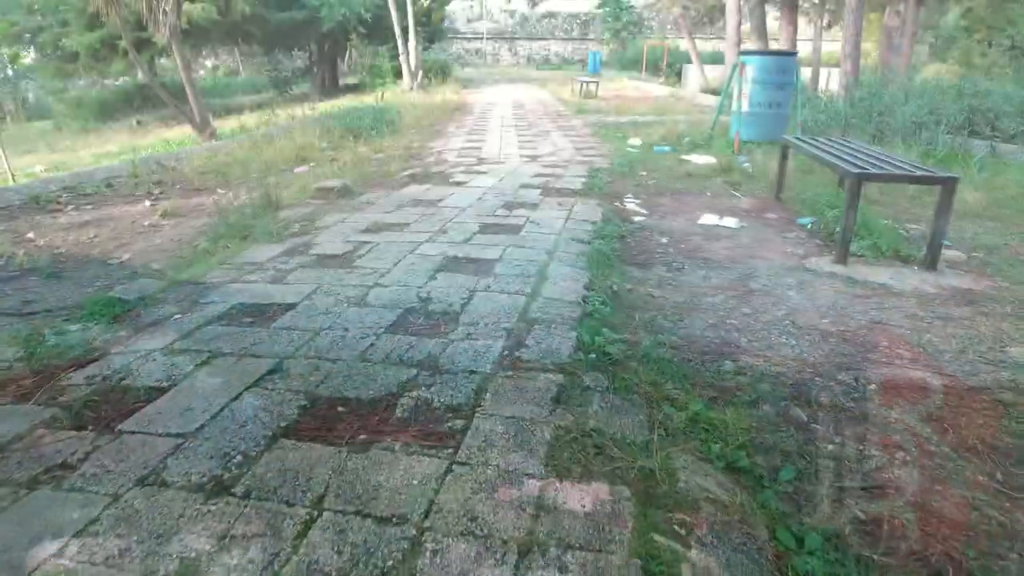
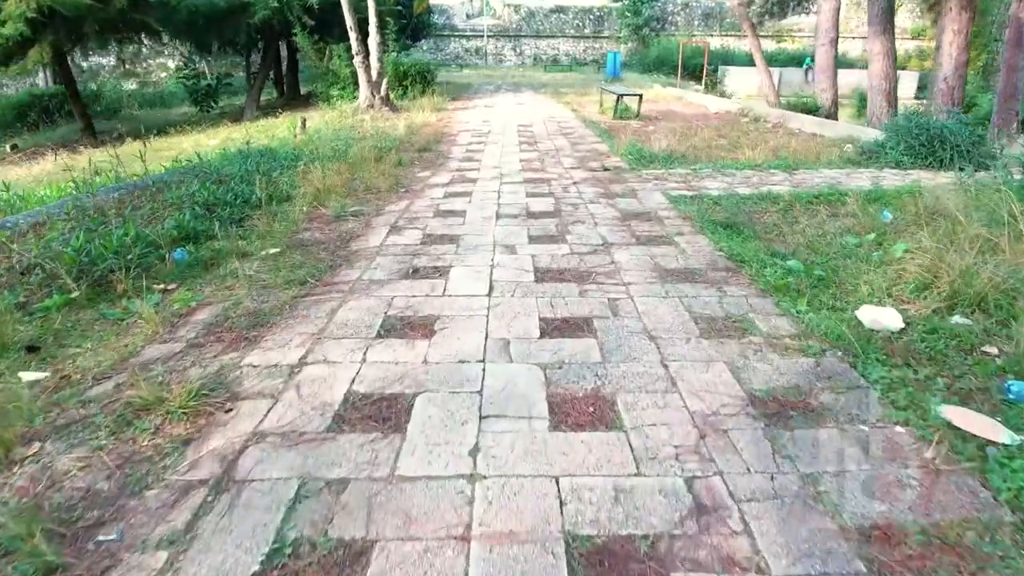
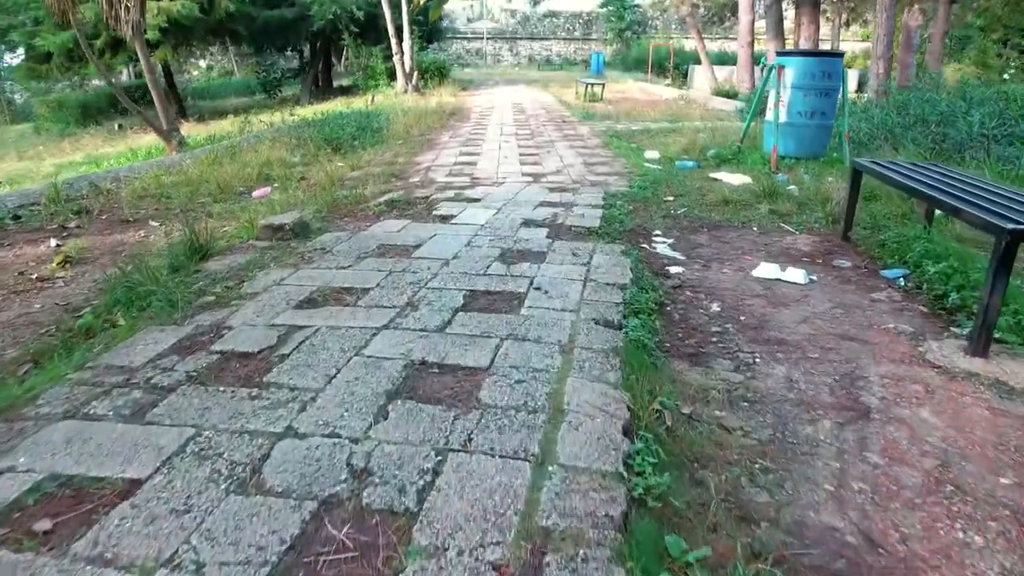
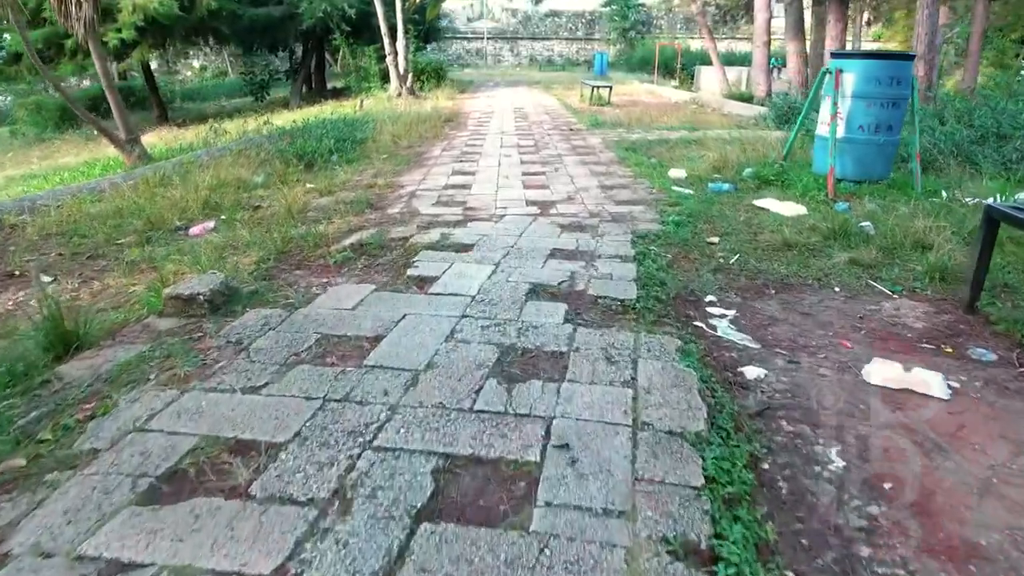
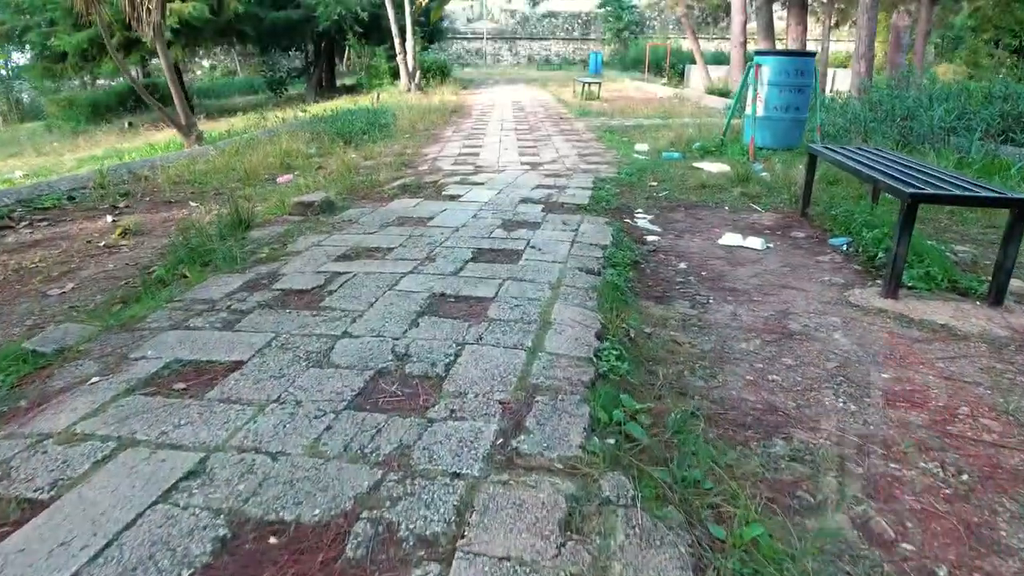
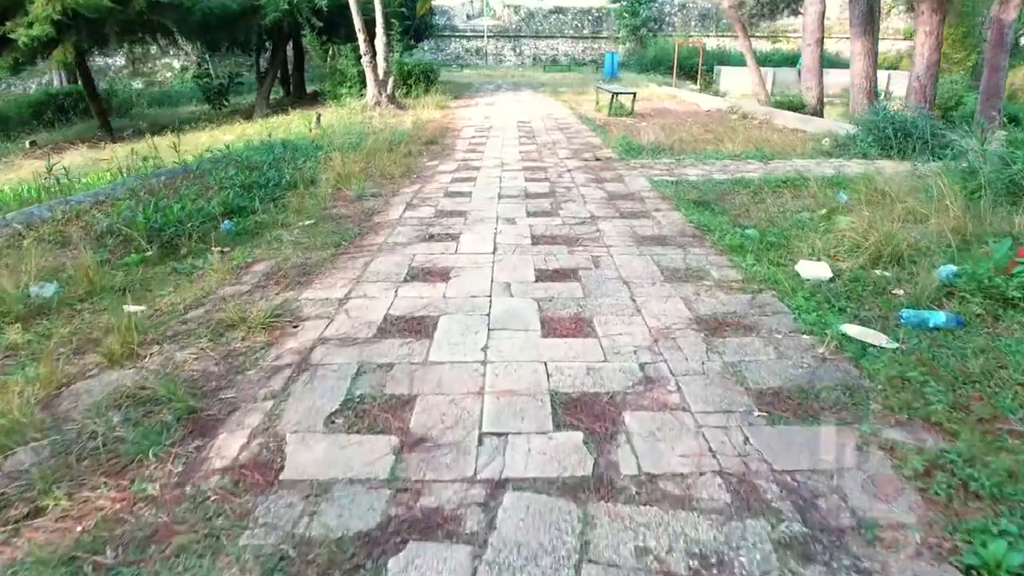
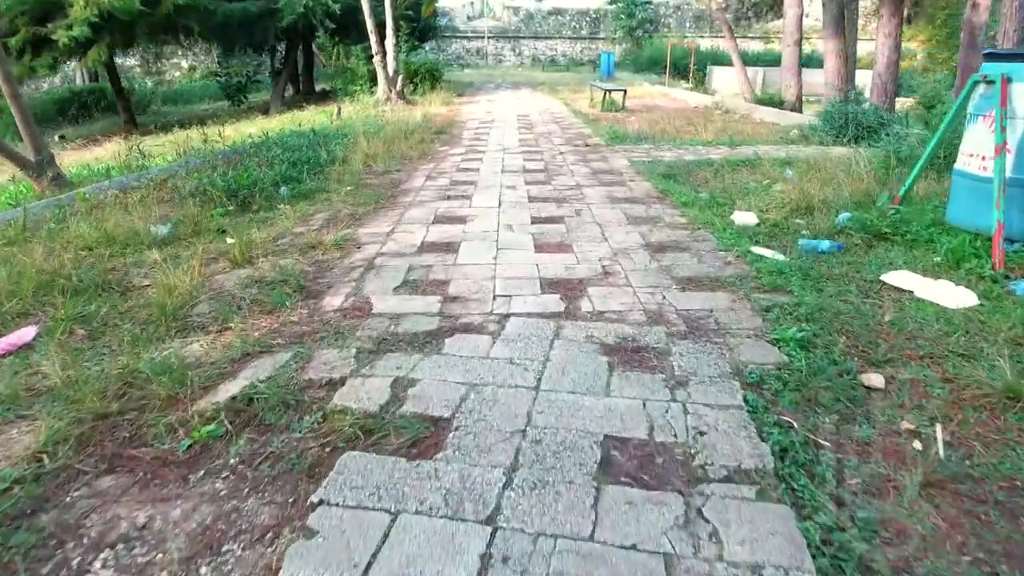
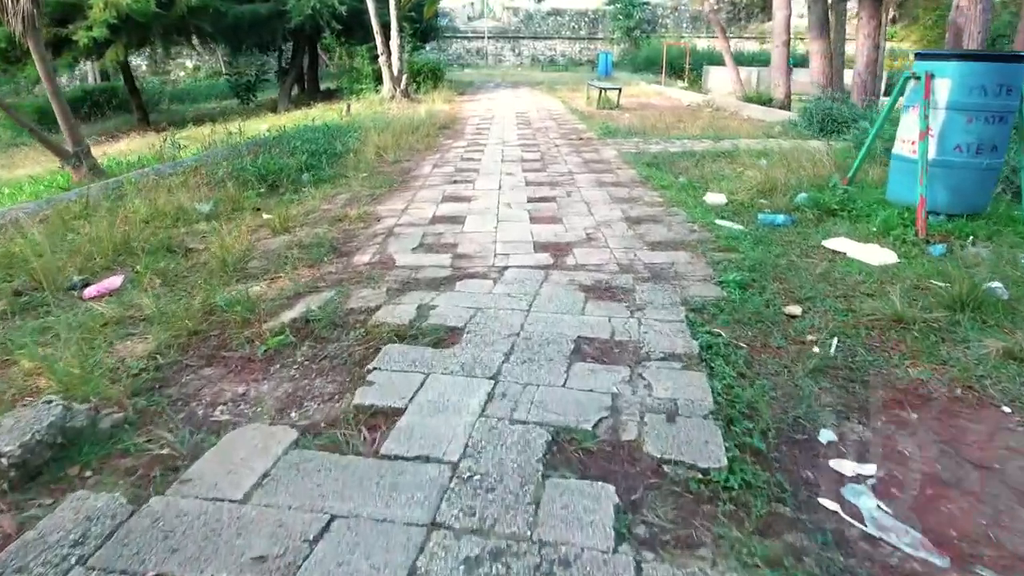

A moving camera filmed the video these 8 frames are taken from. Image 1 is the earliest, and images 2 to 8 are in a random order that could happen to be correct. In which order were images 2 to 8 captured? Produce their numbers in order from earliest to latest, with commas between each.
5, 3, 4, 8, 7, 6, 2
